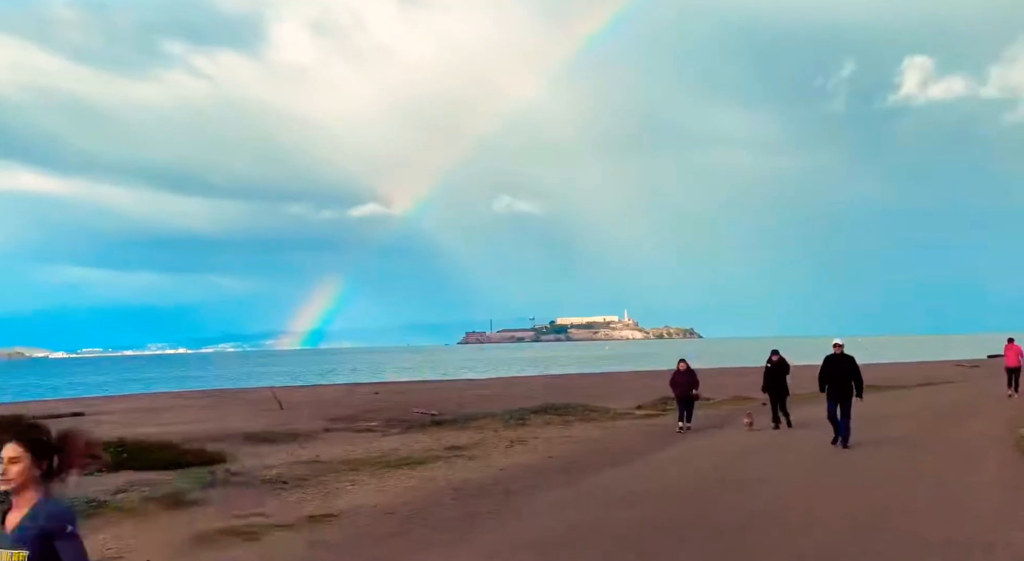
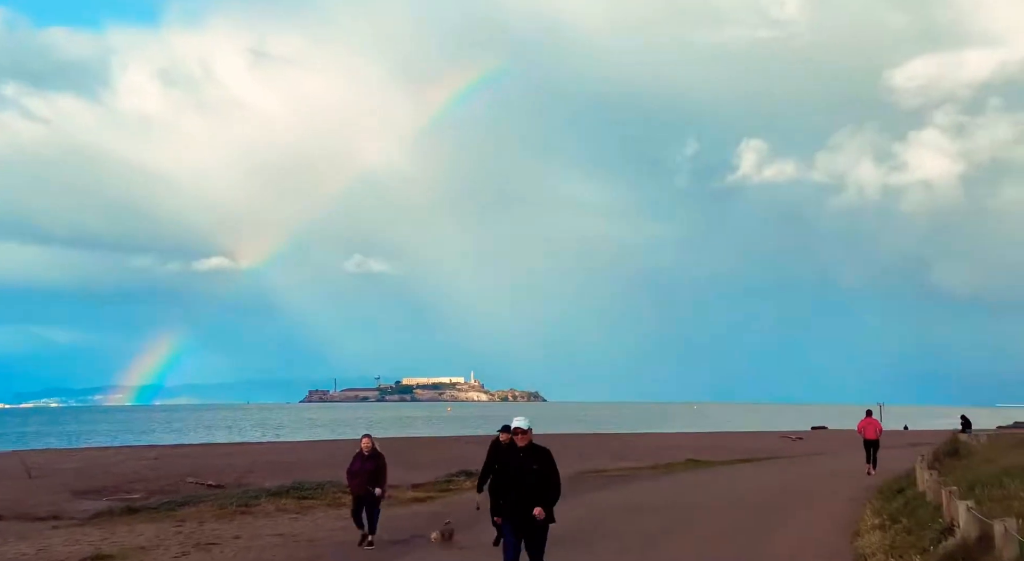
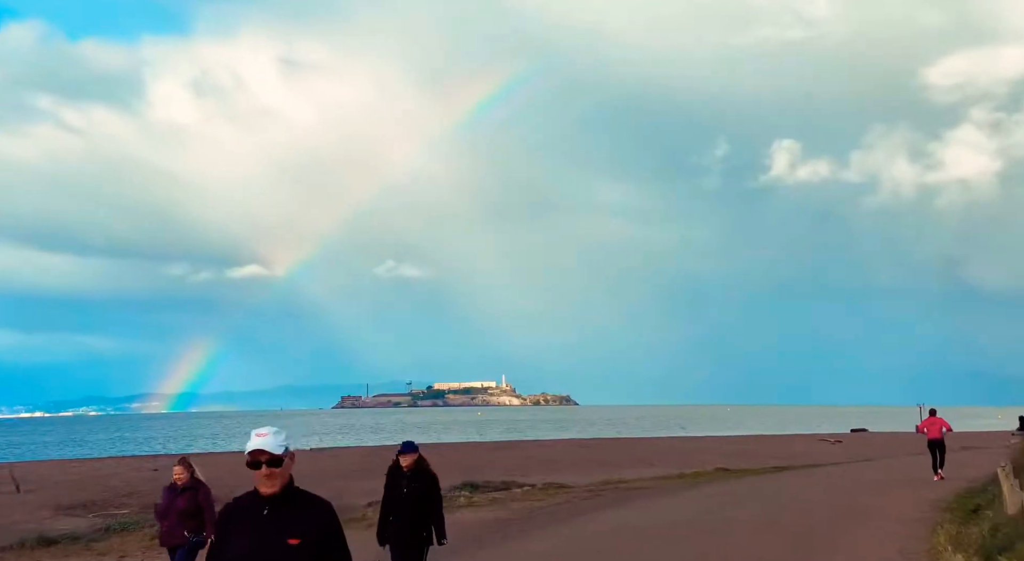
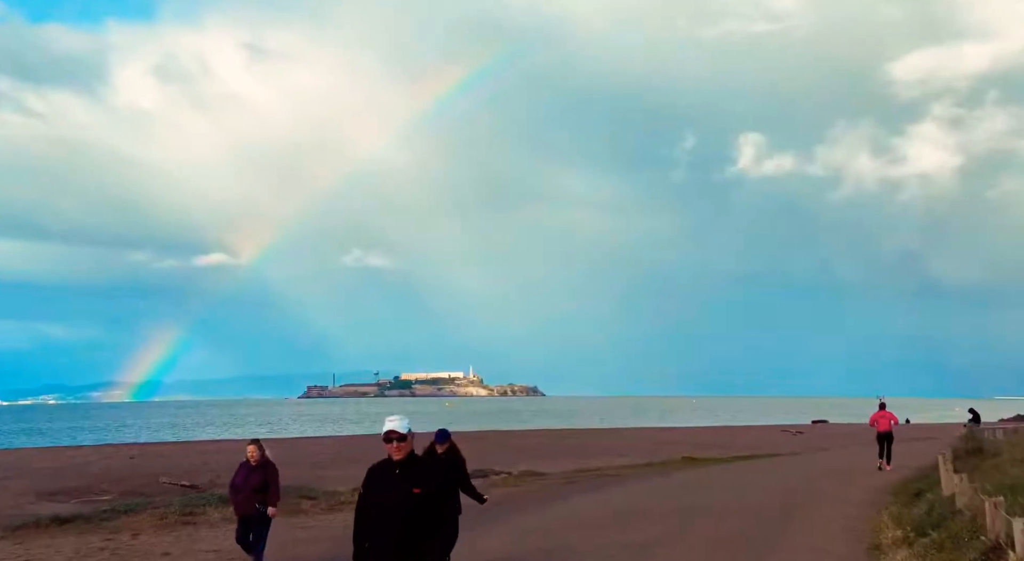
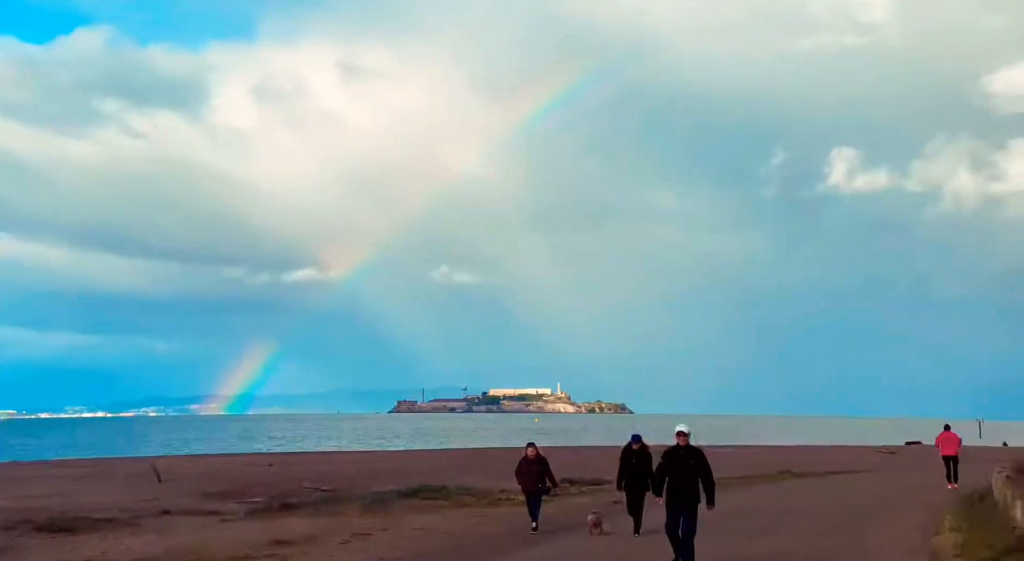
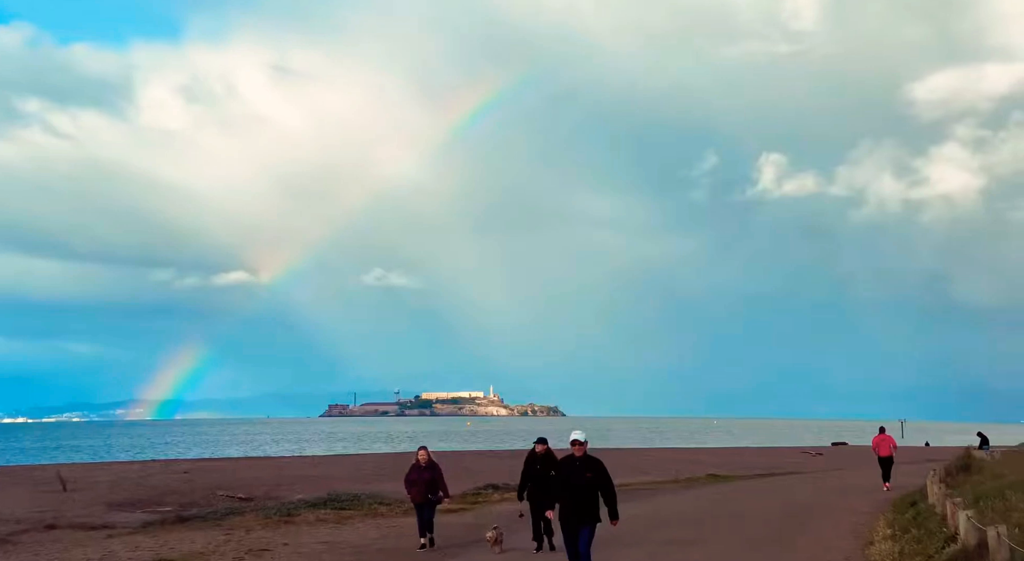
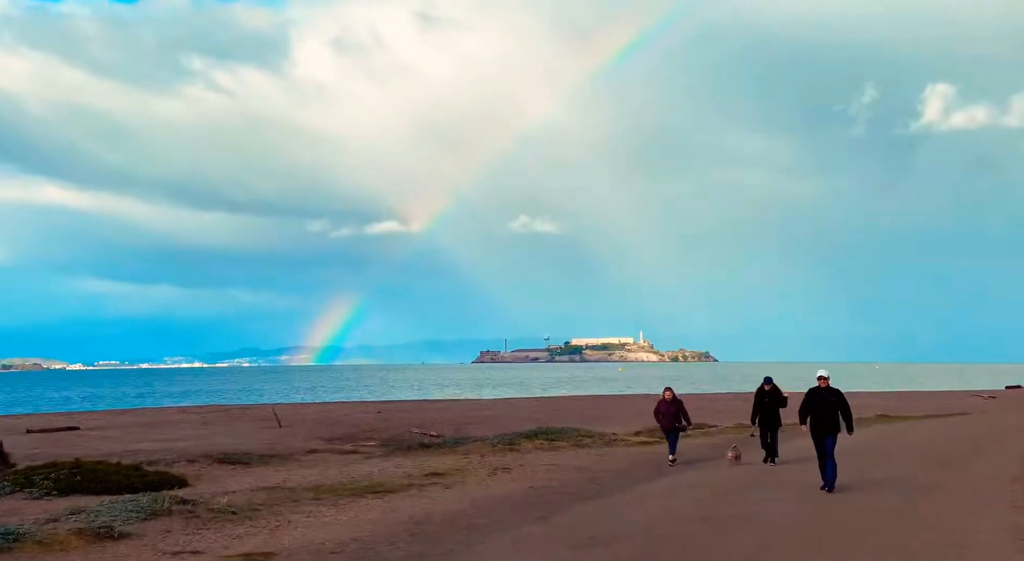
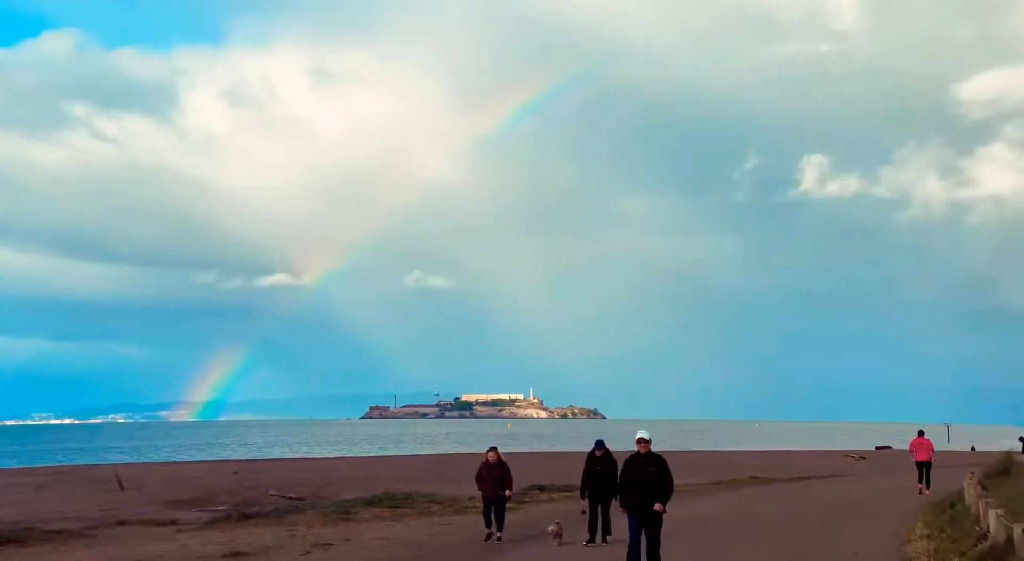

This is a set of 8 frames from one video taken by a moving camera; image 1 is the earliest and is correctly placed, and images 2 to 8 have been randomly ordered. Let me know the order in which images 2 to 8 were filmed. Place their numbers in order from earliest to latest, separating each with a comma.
7, 5, 8, 6, 2, 4, 3
